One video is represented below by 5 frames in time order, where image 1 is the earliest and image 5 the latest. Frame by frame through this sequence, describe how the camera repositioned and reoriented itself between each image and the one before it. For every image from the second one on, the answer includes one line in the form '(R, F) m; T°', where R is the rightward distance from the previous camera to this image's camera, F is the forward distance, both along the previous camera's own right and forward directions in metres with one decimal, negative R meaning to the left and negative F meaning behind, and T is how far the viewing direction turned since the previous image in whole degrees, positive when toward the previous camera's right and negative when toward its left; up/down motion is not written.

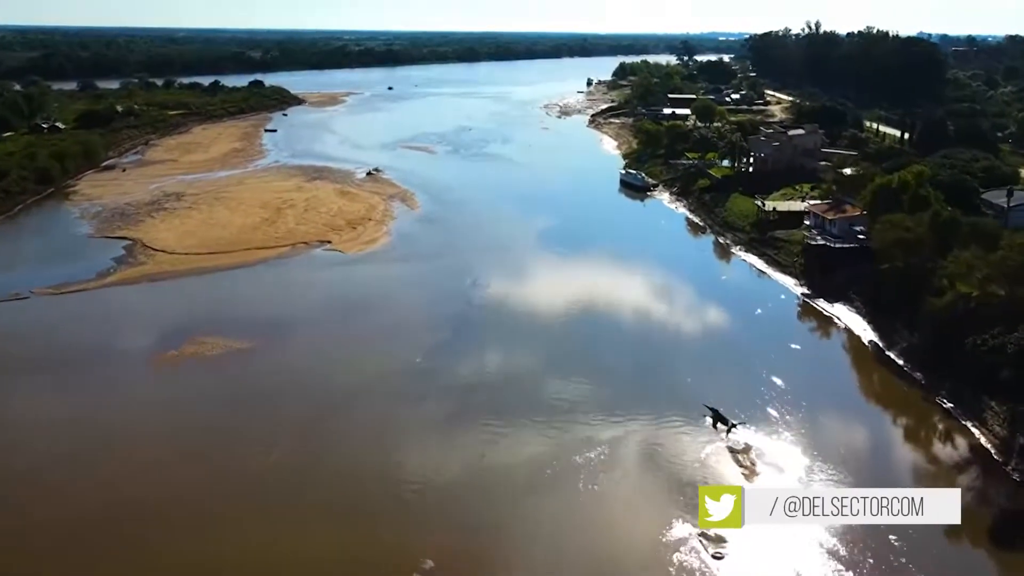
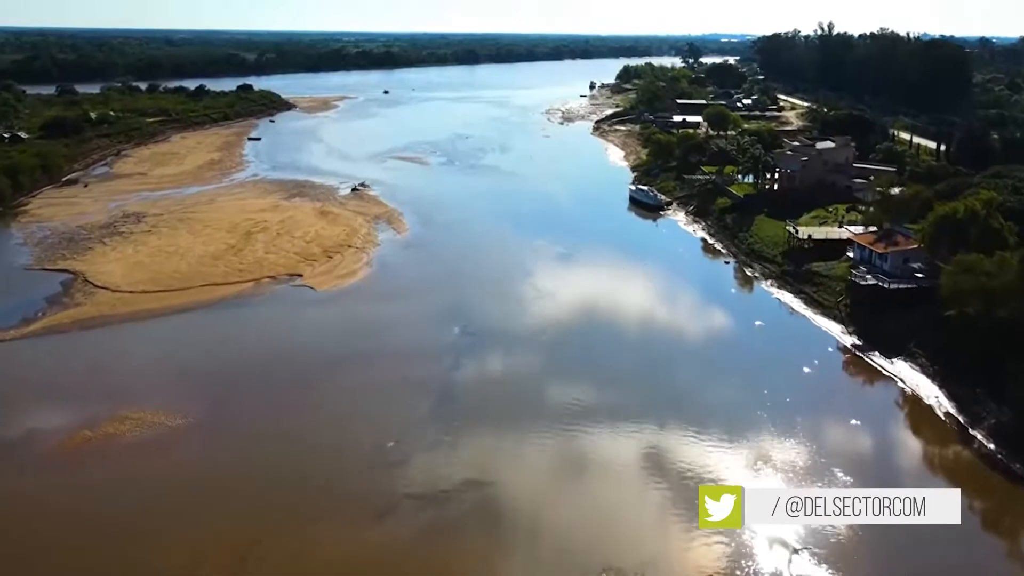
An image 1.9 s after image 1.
(+0.1, +3.3) m; 0°
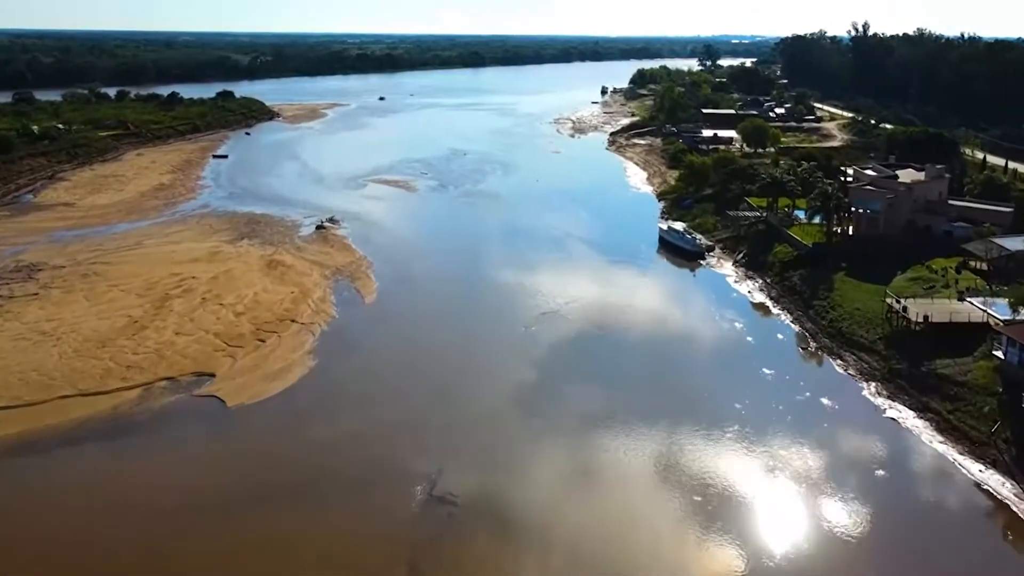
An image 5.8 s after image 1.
(+0.2, +6.5) m; -1°
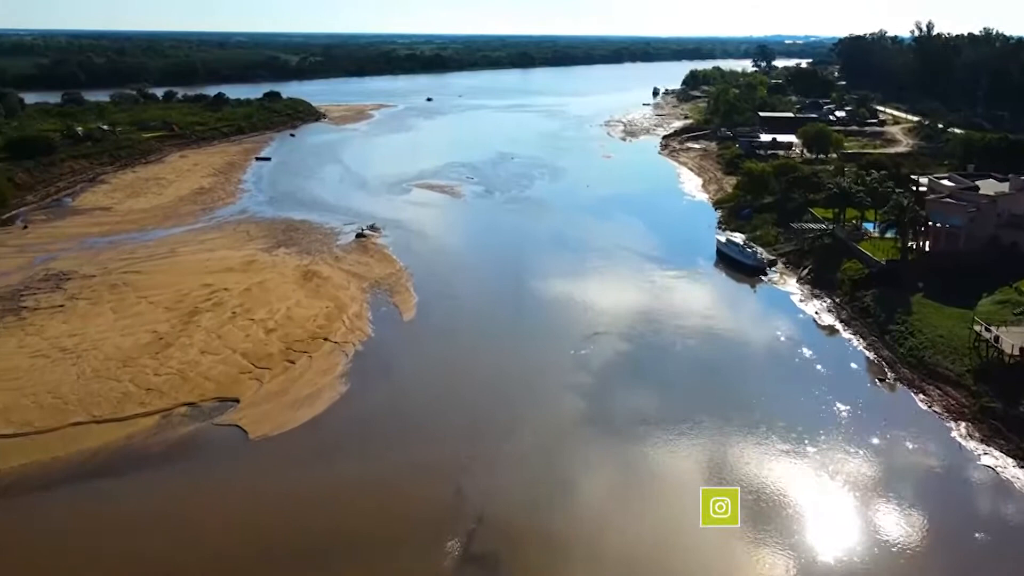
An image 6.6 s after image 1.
(-0.1, +1.5) m; -3°
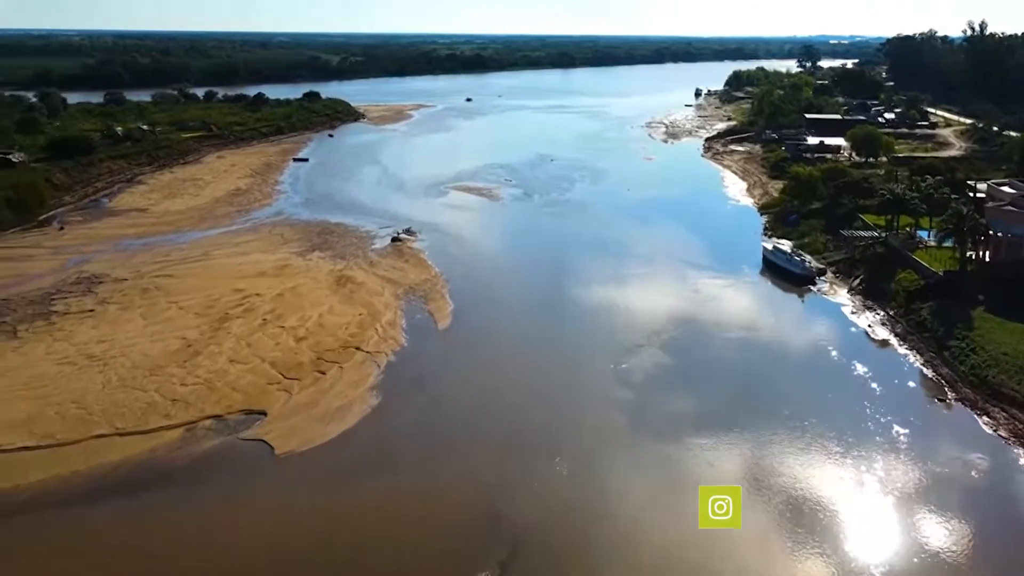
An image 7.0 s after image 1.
(-0.1, +0.8) m; -3°
